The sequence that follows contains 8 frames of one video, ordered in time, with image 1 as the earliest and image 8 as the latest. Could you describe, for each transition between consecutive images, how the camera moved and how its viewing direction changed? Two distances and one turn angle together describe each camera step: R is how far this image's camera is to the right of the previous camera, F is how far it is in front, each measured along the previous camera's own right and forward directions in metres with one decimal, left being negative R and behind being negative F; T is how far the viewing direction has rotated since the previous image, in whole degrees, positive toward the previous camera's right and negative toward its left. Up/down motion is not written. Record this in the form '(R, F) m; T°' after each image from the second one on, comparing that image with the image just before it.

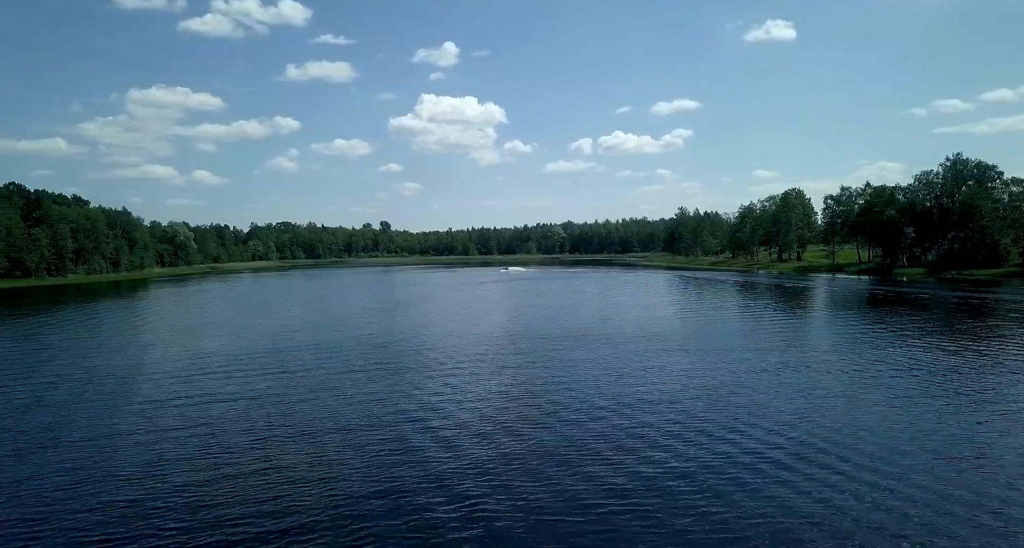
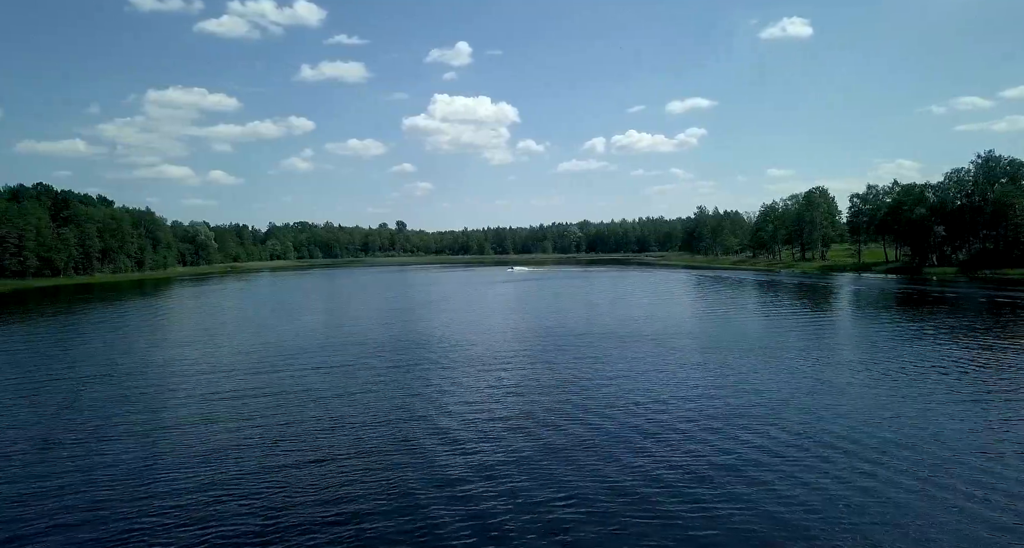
(-0.9, -0.1) m; -1°
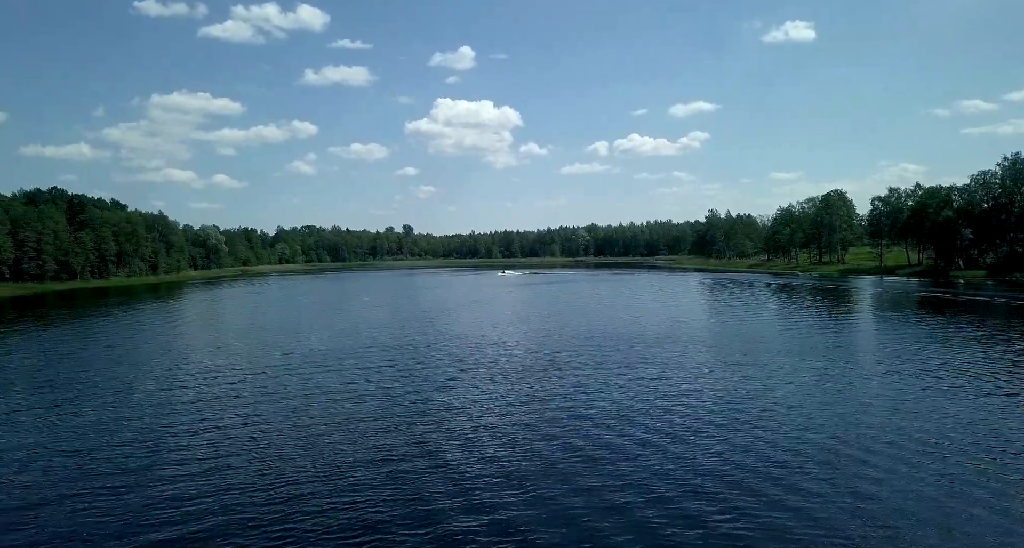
(-1.4, +0.1) m; 0°
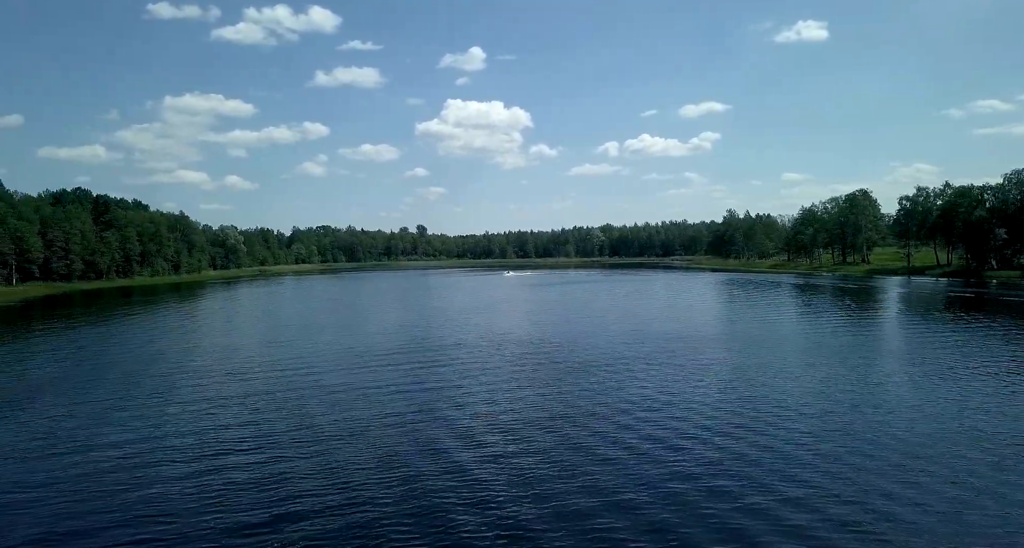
(-1.3, -0.1) m; -1°
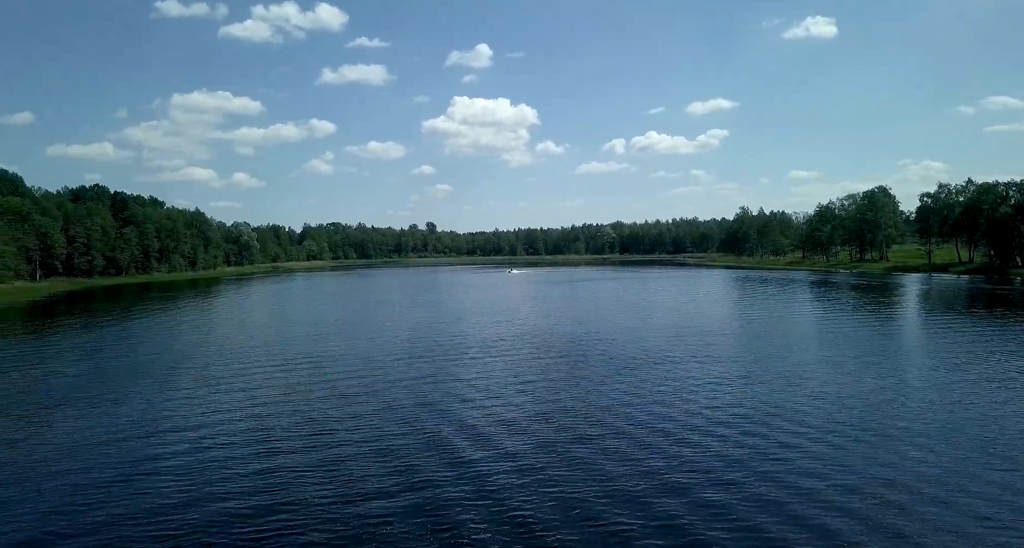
(-1.1, -0.2) m; -1°
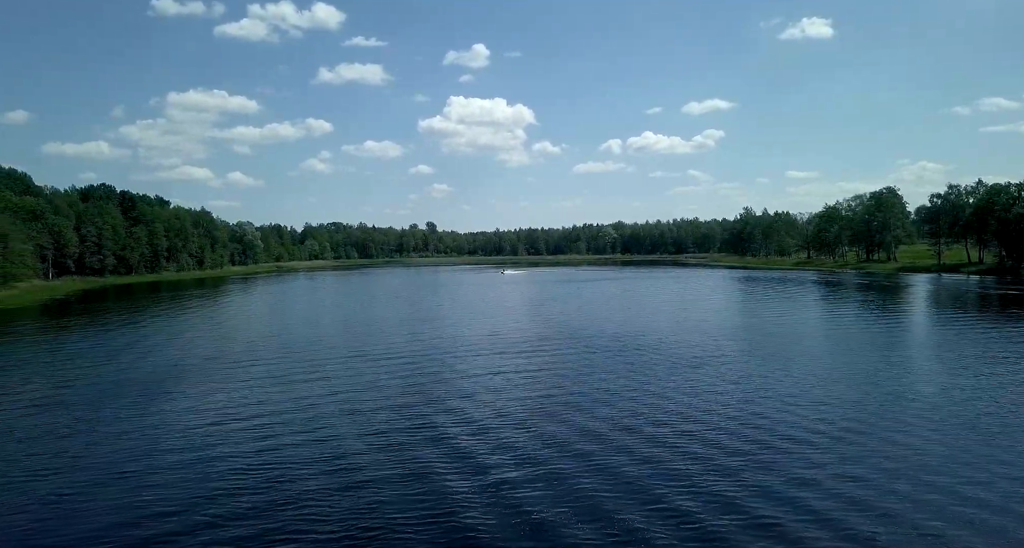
(-1.4, -0.4) m; 0°
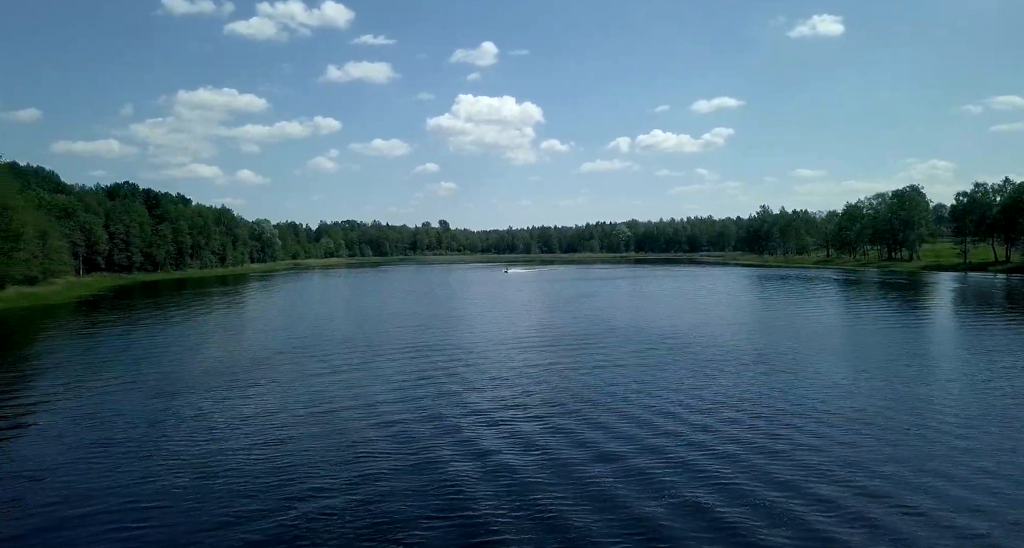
(-1.6, -0.5) m; -1°
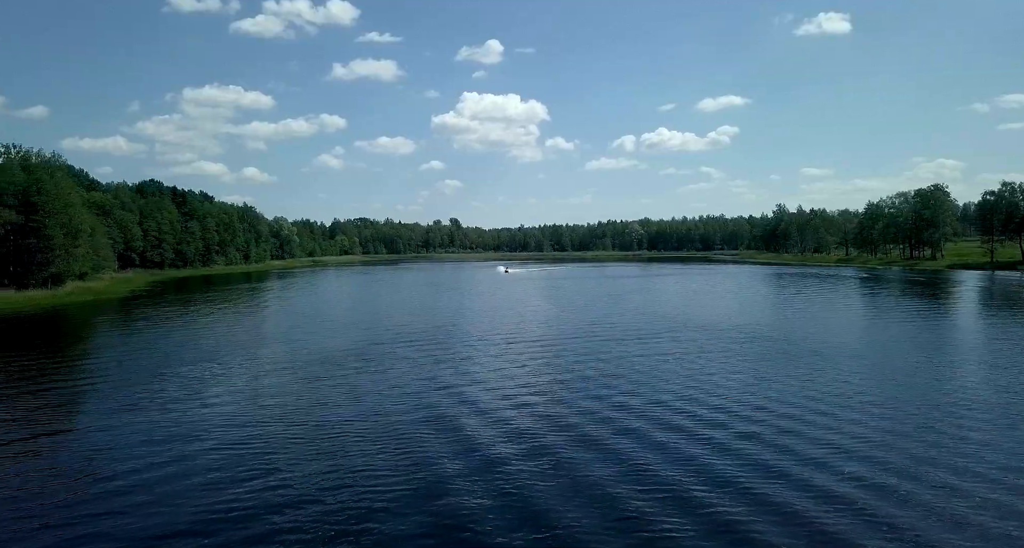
(-2.3, -0.8) m; 0°
